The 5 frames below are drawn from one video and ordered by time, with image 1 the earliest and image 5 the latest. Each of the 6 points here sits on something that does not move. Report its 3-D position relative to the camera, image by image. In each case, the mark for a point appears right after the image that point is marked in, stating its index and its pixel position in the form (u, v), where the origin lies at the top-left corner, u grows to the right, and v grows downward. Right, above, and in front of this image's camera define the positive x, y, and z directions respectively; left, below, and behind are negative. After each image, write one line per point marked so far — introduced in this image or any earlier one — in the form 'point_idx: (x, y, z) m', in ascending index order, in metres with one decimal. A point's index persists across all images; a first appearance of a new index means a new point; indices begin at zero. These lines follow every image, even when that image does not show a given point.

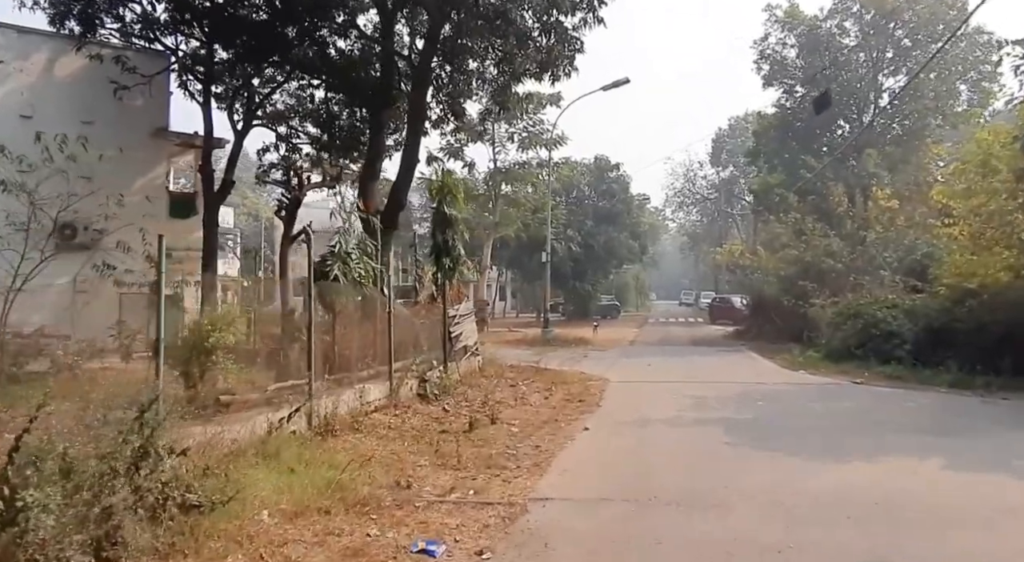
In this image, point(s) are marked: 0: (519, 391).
0: (+0.2, -2.0, +14.5) m
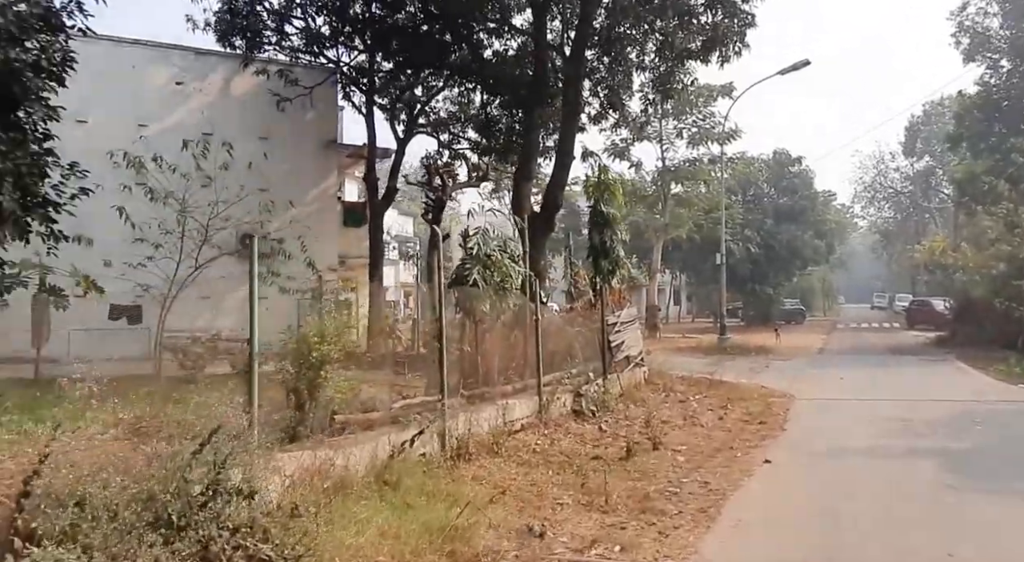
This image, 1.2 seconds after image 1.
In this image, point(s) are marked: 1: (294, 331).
0: (+2.8, -2.0, +13.0) m
1: (-2.0, -0.5, +7.5) m
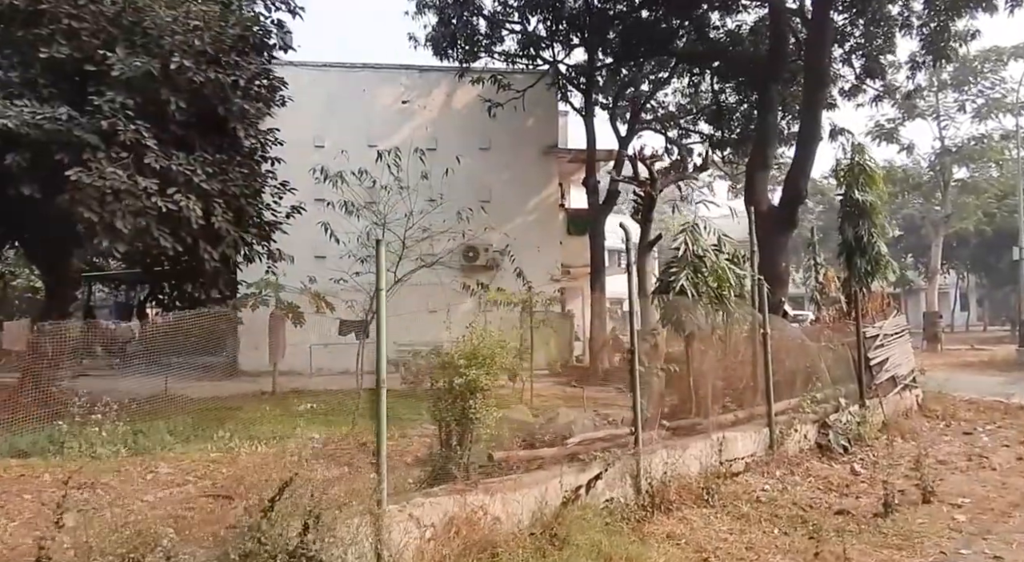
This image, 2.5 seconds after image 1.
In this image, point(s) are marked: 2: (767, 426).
0: (+5.8, -2.0, +10.1) m
1: (-0.5, -0.5, +6.3) m
2: (+2.6, -1.5, +8.4) m
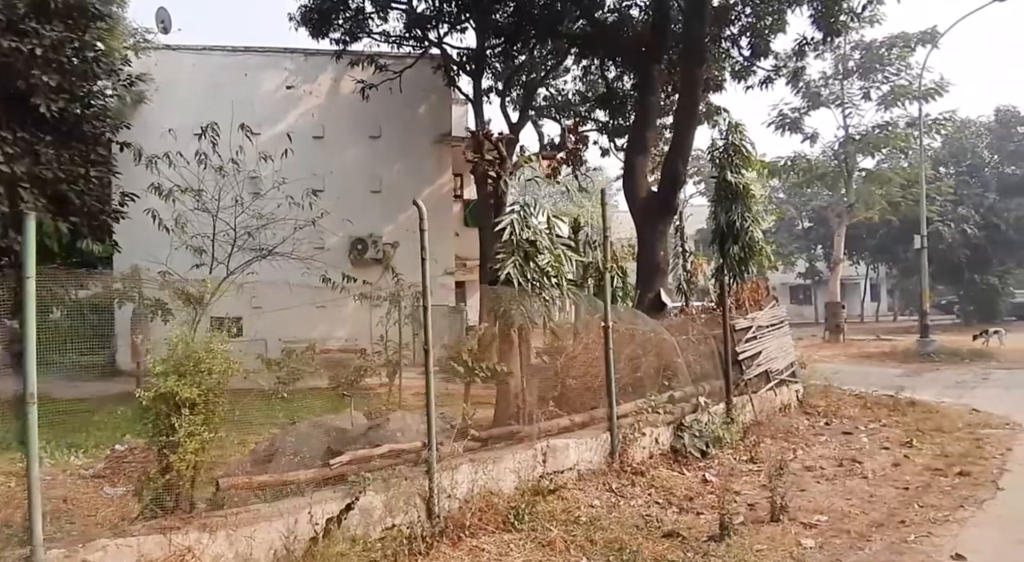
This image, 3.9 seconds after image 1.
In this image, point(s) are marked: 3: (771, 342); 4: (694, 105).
0: (+3.9, -1.9, +9.5) m
1: (-2.0, -0.5, +5.2) m
2: (+0.9, -1.4, +7.5) m
3: (+3.5, -0.8, +11.2) m
4: (+3.1, +2.9, +13.6) m
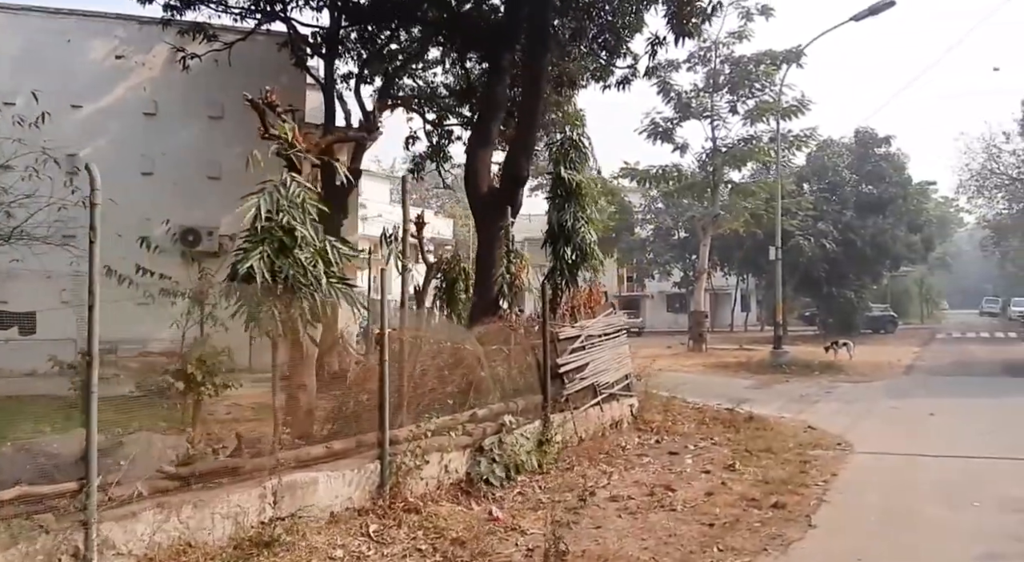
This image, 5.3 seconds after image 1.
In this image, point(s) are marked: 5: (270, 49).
0: (+1.7, -2.0, +8.7) m
1: (-3.6, -0.4, +3.6) m
2: (-1.0, -1.4, +6.3) m
3: (+1.1, -0.9, +10.3) m
4: (+0.4, +2.9, +12.7) m
5: (-5.5, +5.1, +19.0) m
